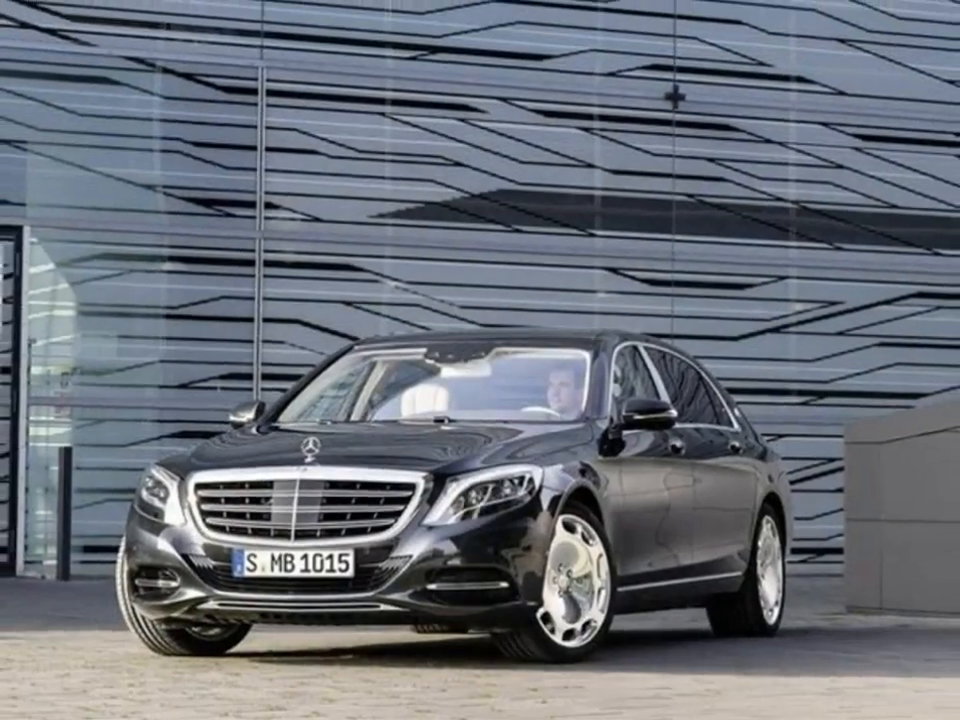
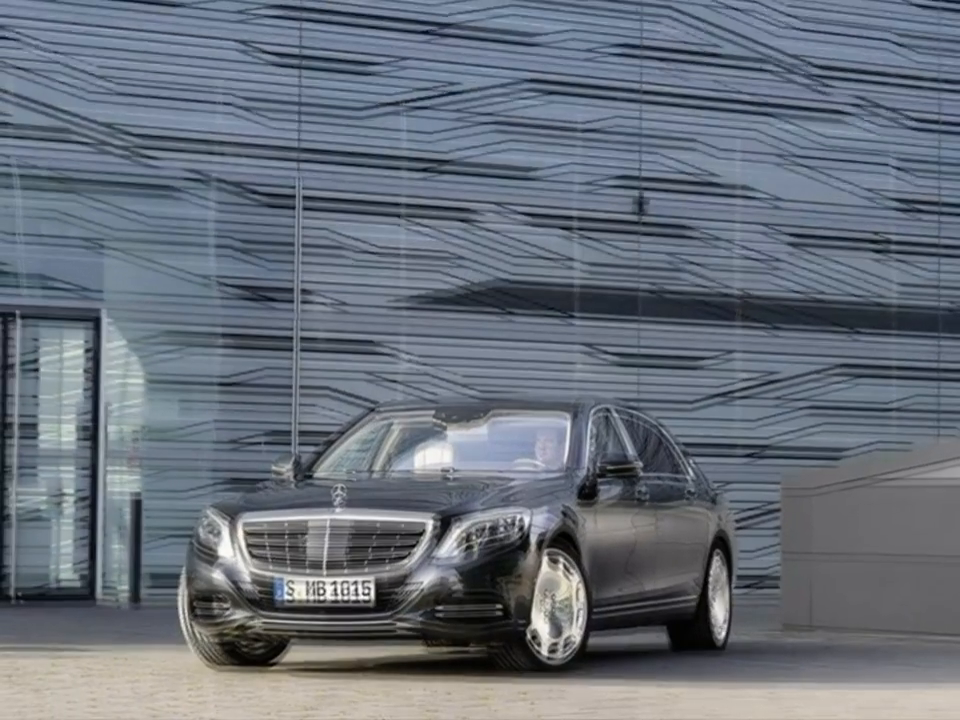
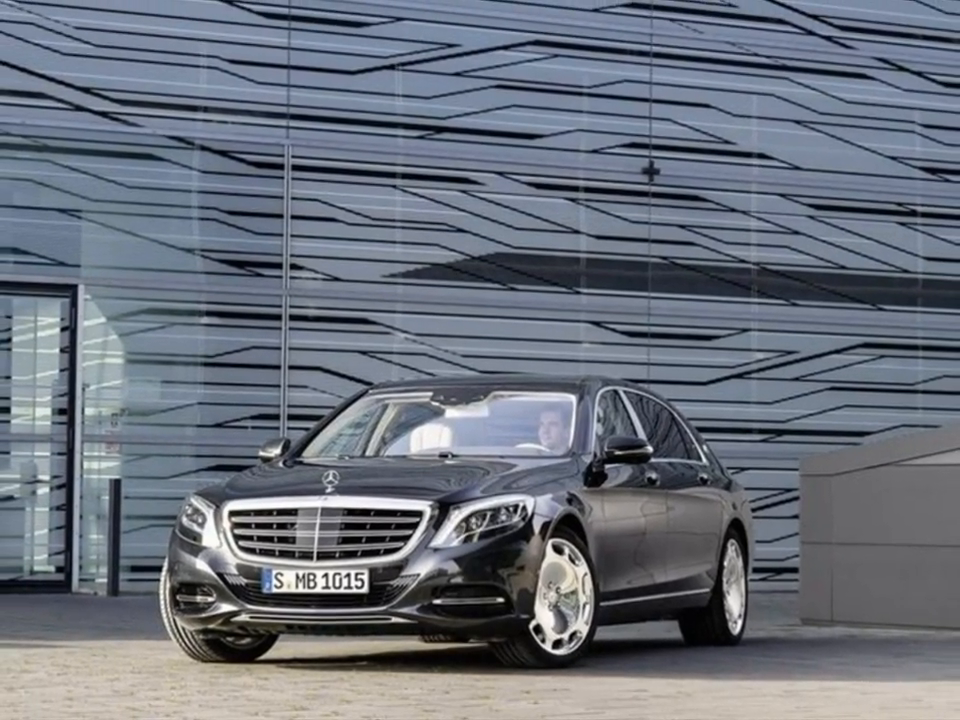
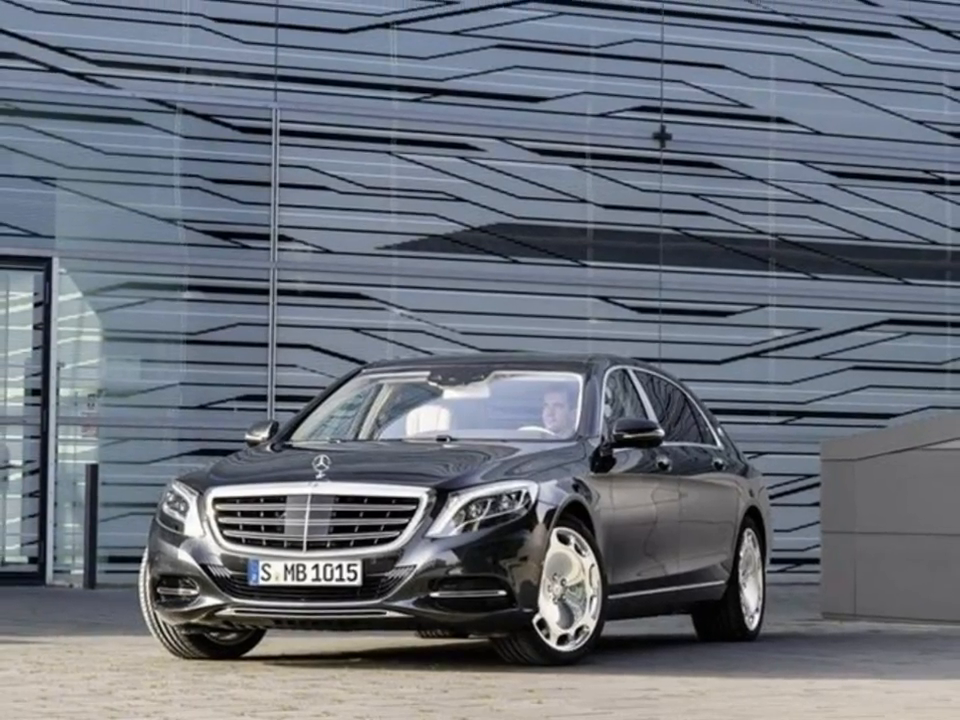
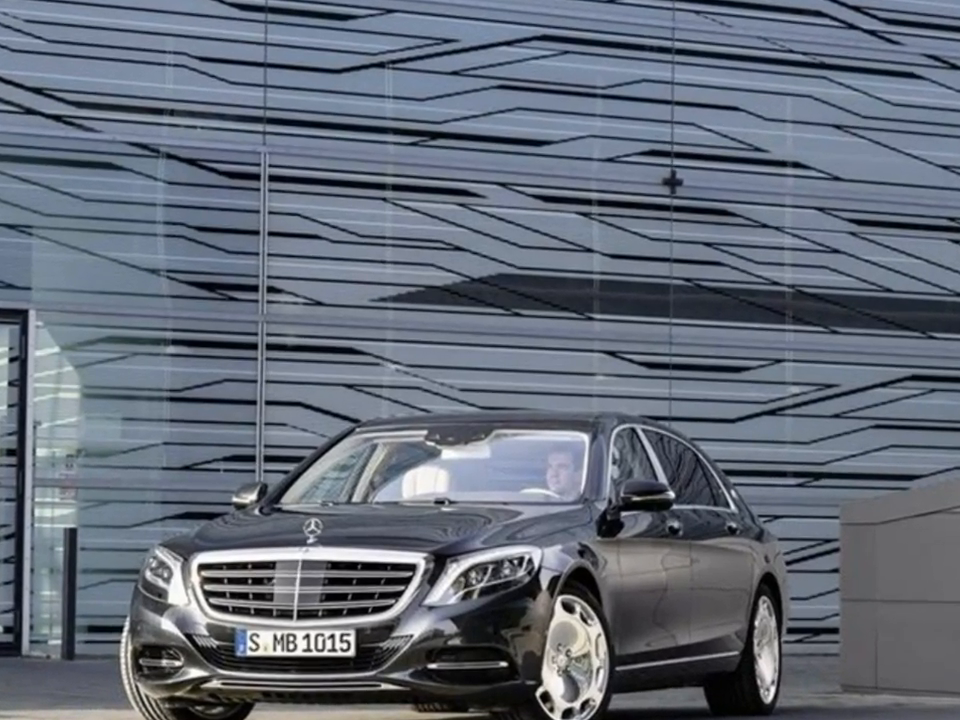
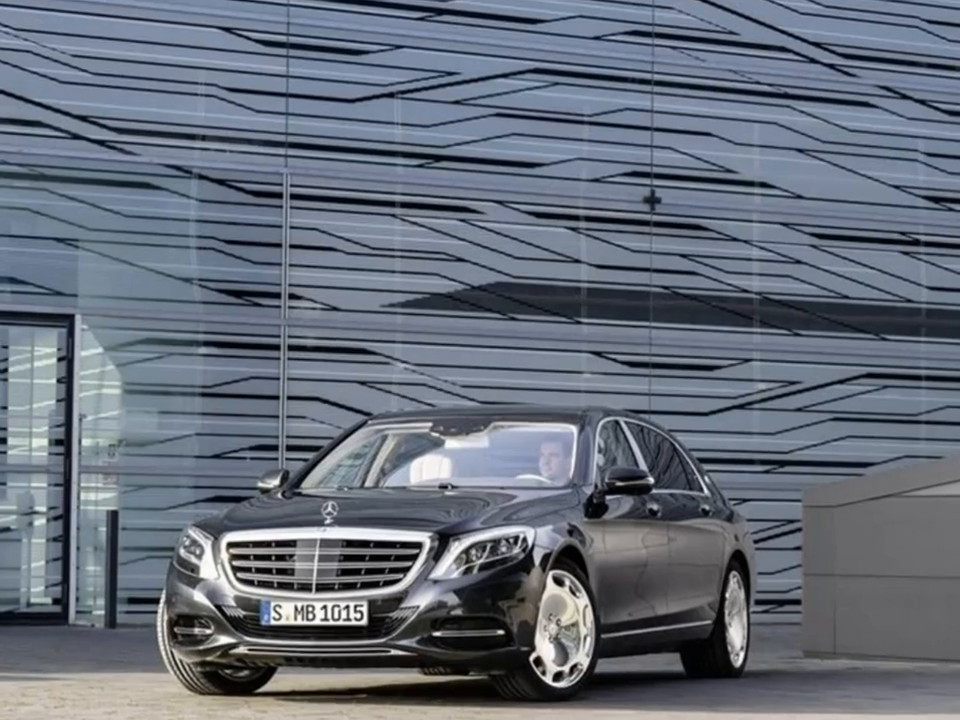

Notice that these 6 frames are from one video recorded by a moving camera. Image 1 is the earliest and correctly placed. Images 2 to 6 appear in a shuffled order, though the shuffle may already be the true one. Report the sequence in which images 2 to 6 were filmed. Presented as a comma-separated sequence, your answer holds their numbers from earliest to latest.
4, 3, 2, 6, 5
